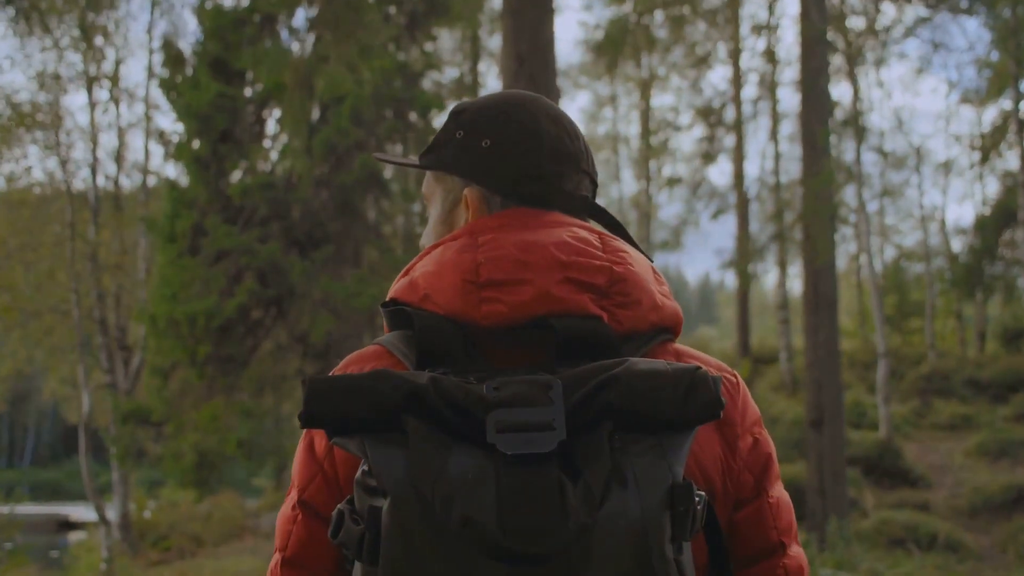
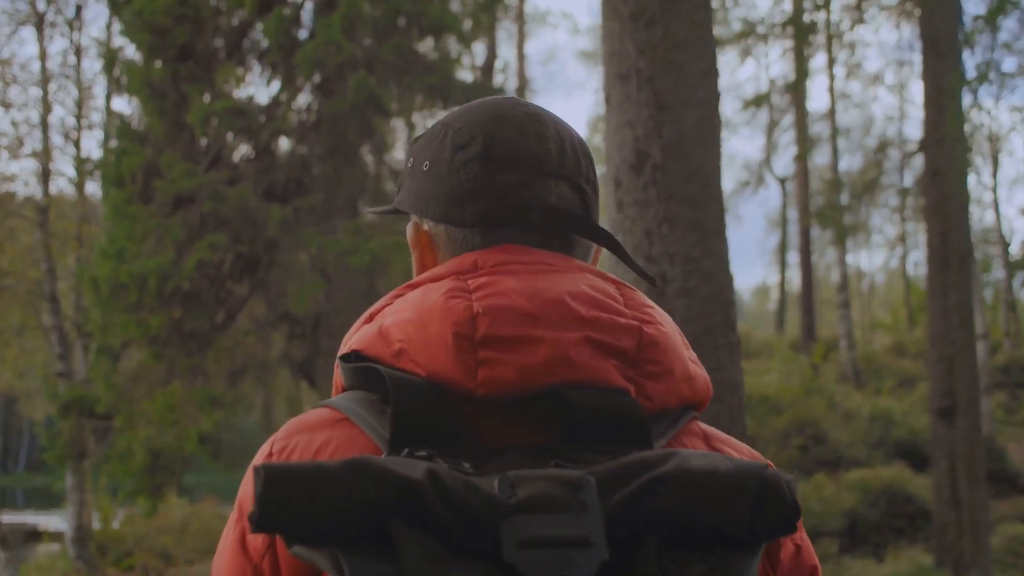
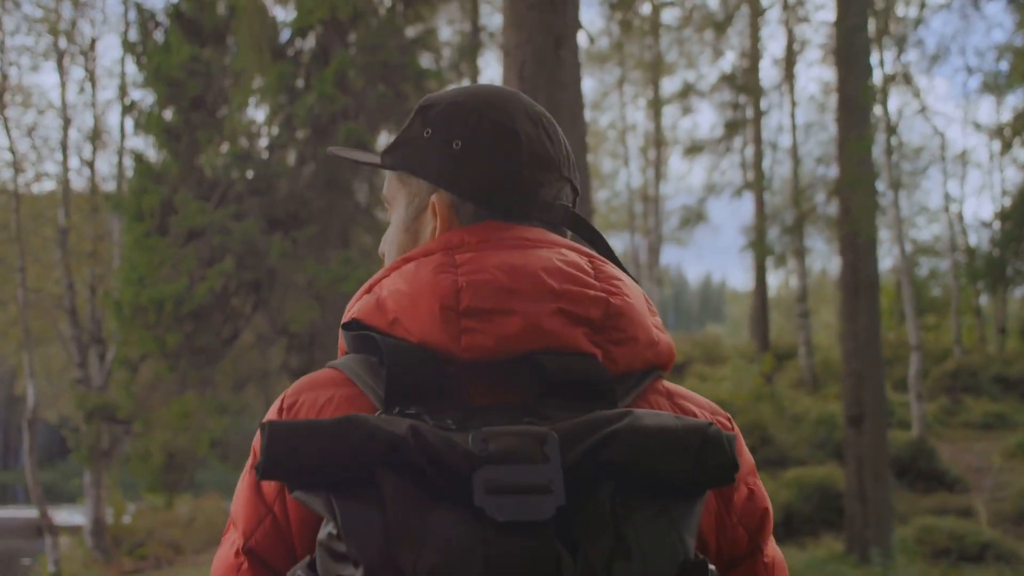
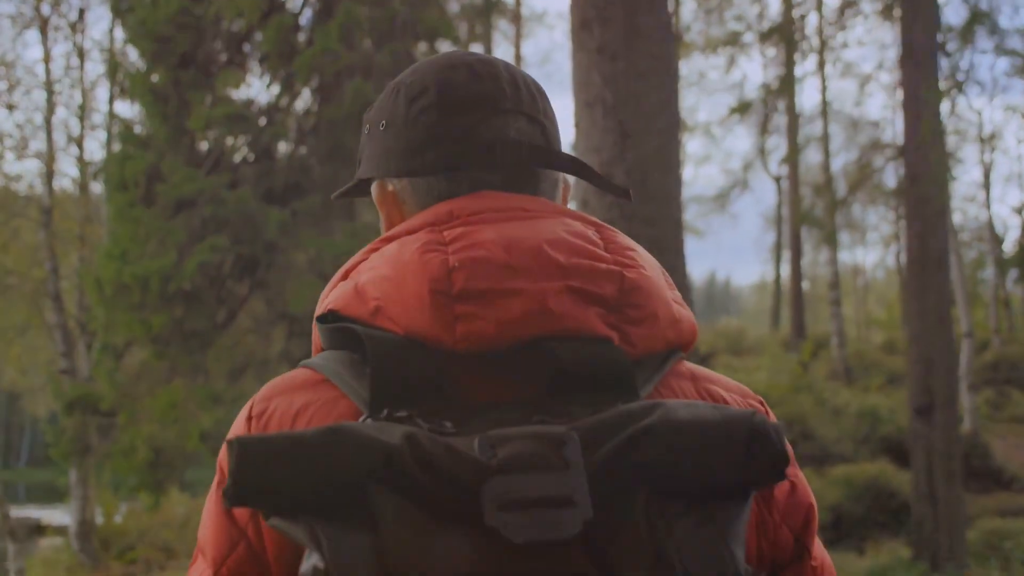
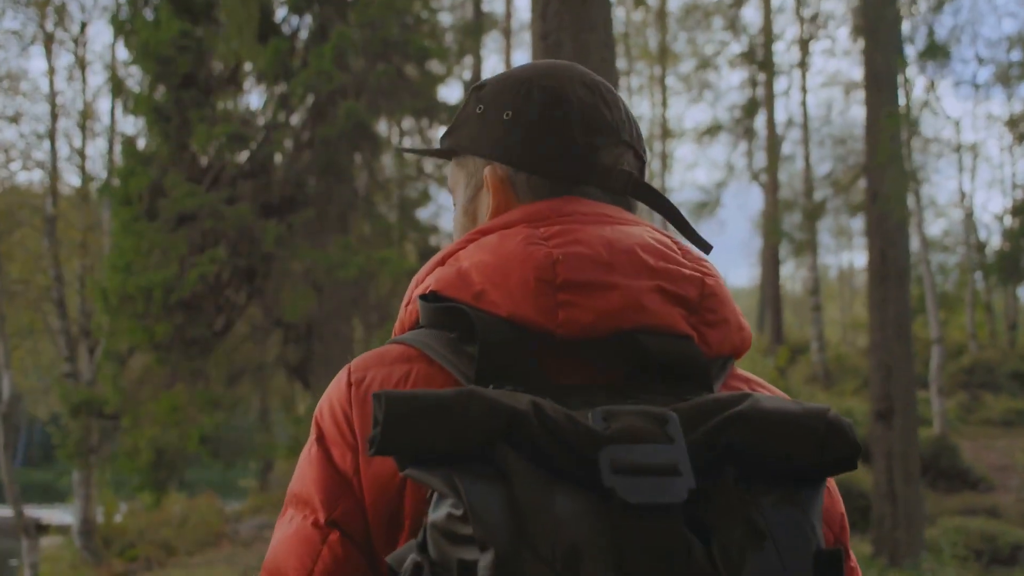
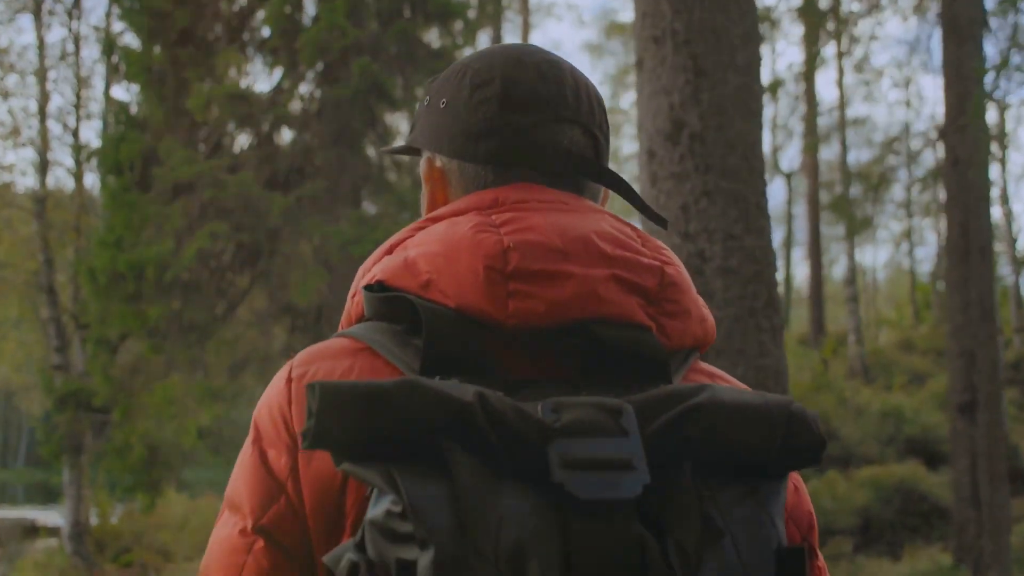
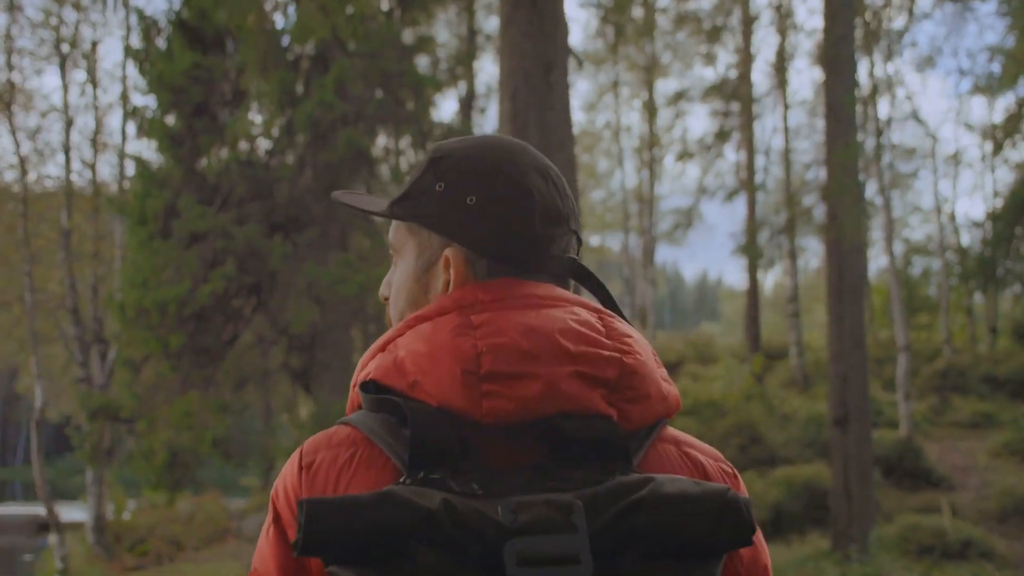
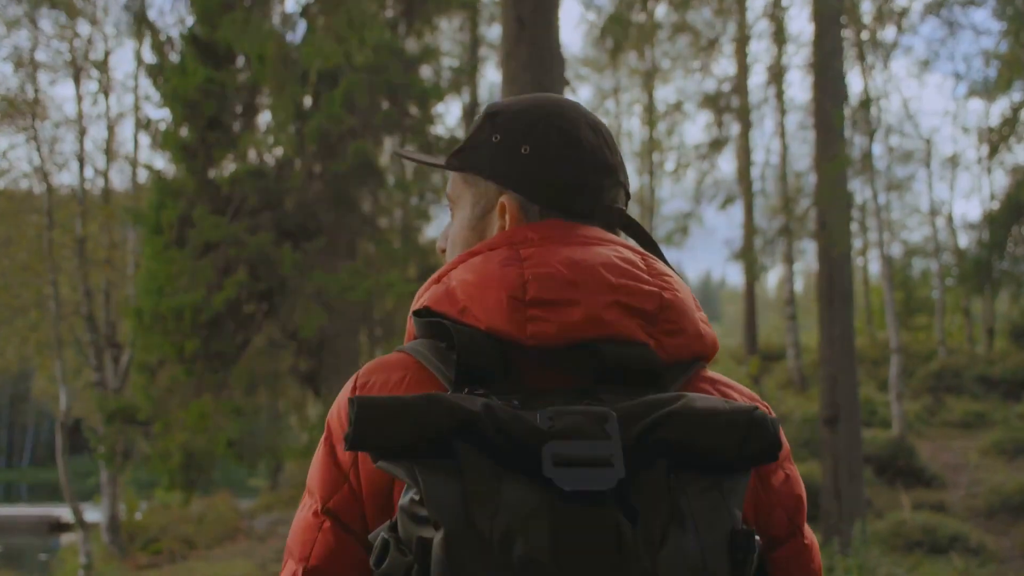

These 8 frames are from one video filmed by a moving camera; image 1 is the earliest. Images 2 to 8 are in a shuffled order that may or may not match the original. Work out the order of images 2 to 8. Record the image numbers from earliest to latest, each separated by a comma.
8, 7, 3, 5, 4, 2, 6
